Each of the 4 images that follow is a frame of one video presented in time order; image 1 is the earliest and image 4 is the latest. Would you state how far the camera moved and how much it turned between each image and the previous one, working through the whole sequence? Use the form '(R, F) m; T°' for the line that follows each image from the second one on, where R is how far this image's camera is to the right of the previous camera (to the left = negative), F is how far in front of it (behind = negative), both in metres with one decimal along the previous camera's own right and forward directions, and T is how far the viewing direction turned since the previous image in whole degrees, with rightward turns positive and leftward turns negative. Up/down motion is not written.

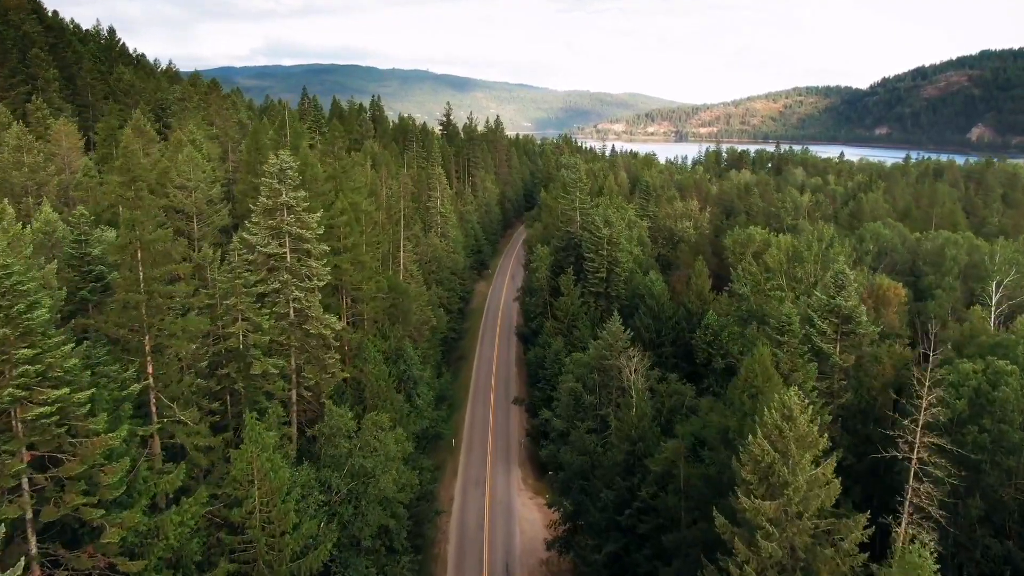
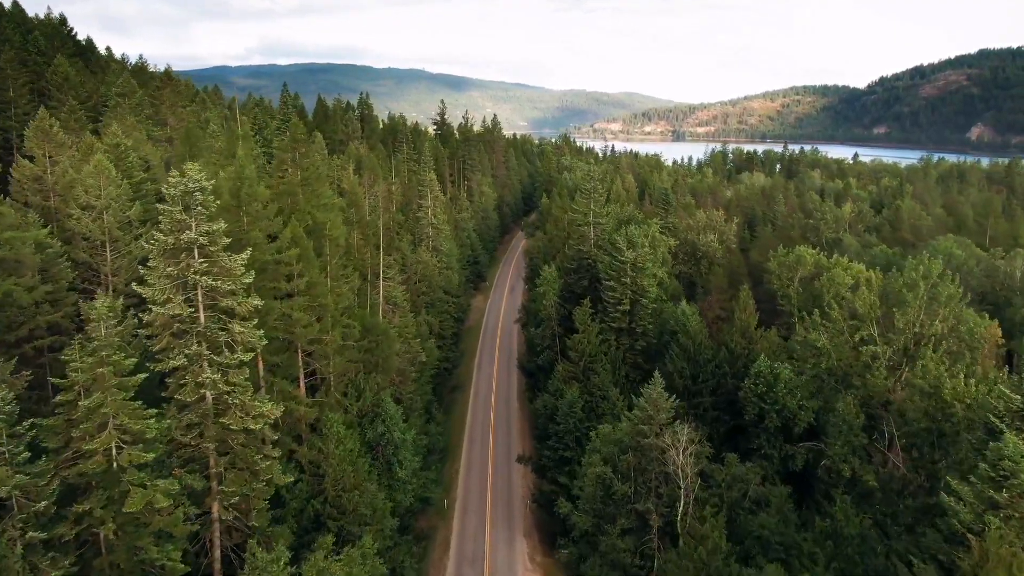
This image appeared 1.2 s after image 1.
(-0.6, +10.5) m; 0°
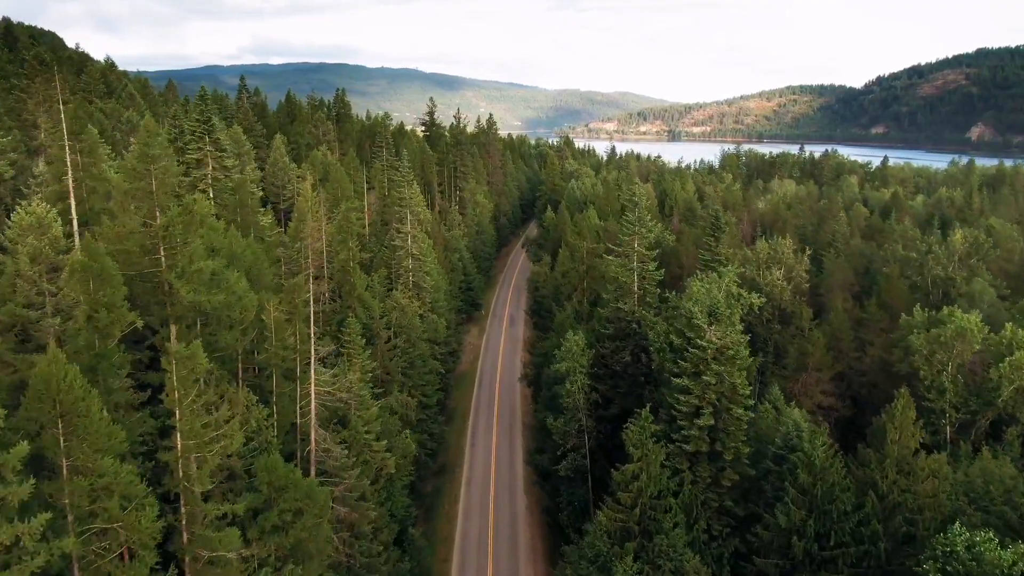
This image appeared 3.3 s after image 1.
(-0.9, +18.4) m; +1°
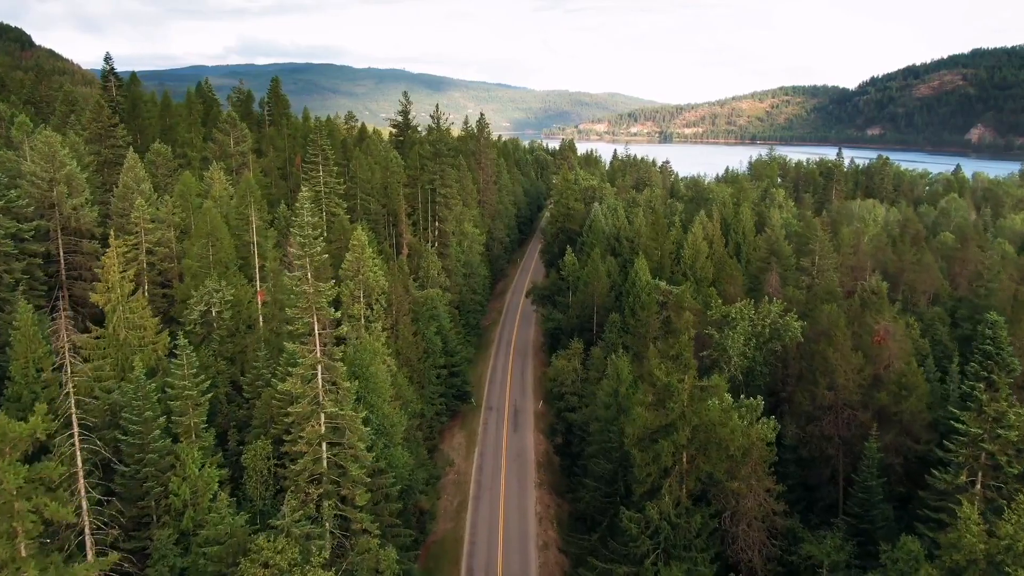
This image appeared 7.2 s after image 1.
(-1.6, +33.7) m; +1°
